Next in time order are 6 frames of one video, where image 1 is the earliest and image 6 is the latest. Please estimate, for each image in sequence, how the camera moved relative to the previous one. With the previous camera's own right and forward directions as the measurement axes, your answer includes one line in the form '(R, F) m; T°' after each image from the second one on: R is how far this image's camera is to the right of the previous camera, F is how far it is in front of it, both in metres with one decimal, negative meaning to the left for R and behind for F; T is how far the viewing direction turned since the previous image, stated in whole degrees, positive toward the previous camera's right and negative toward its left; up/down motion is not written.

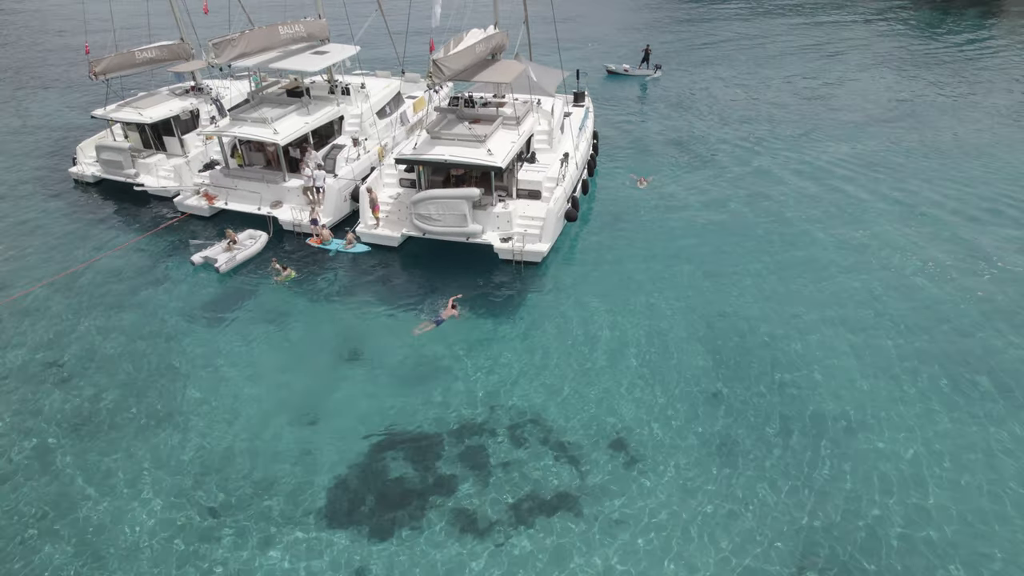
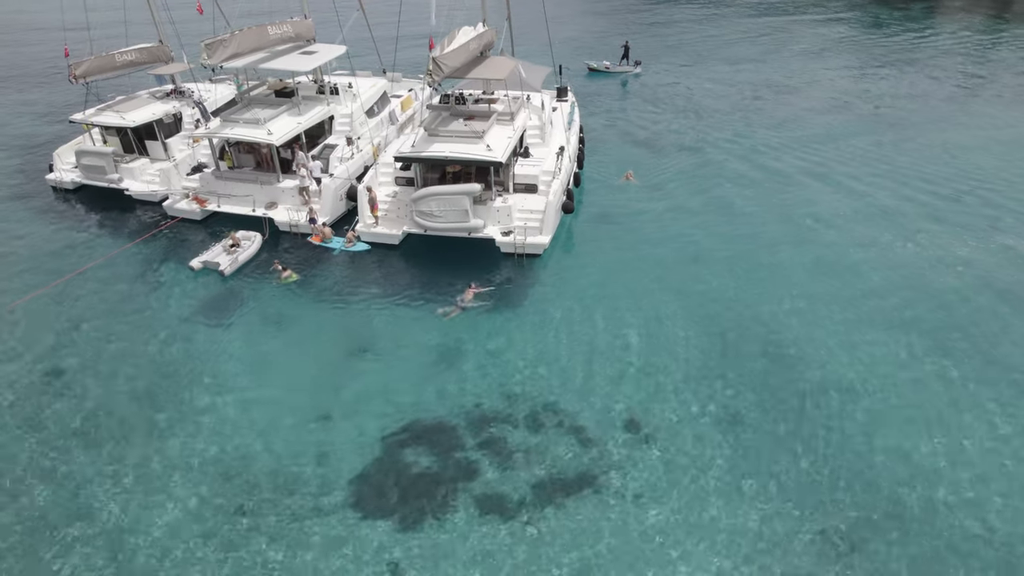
(-1.2, -0.3) m; +3°
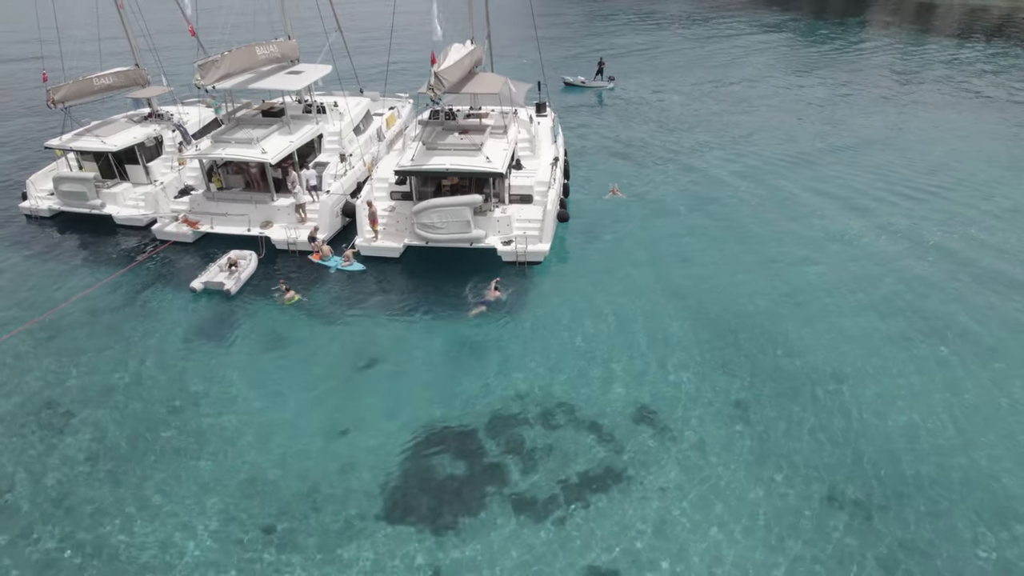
(-1.6, -0.4) m; +4°
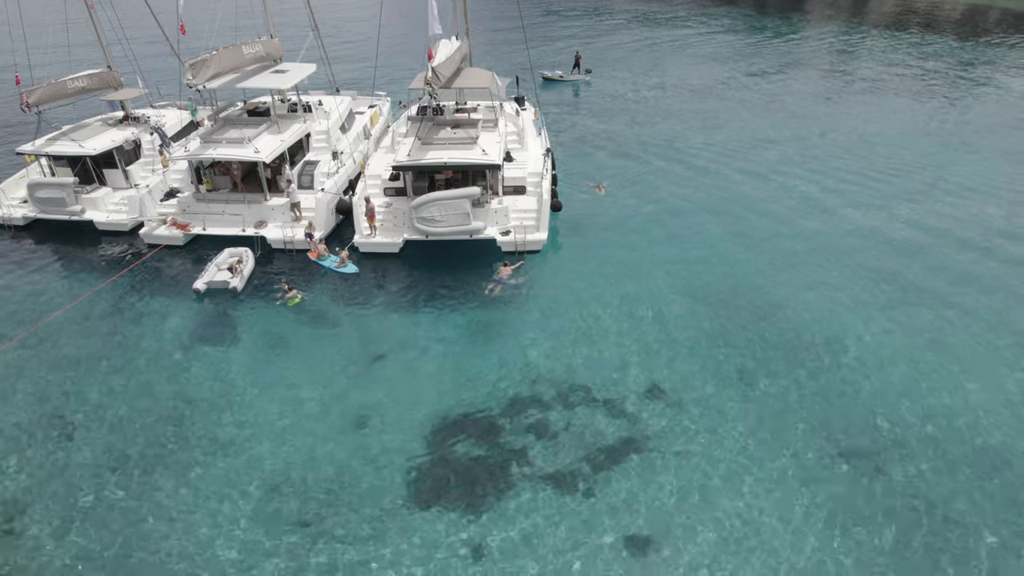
(-1.5, -0.5) m; +4°
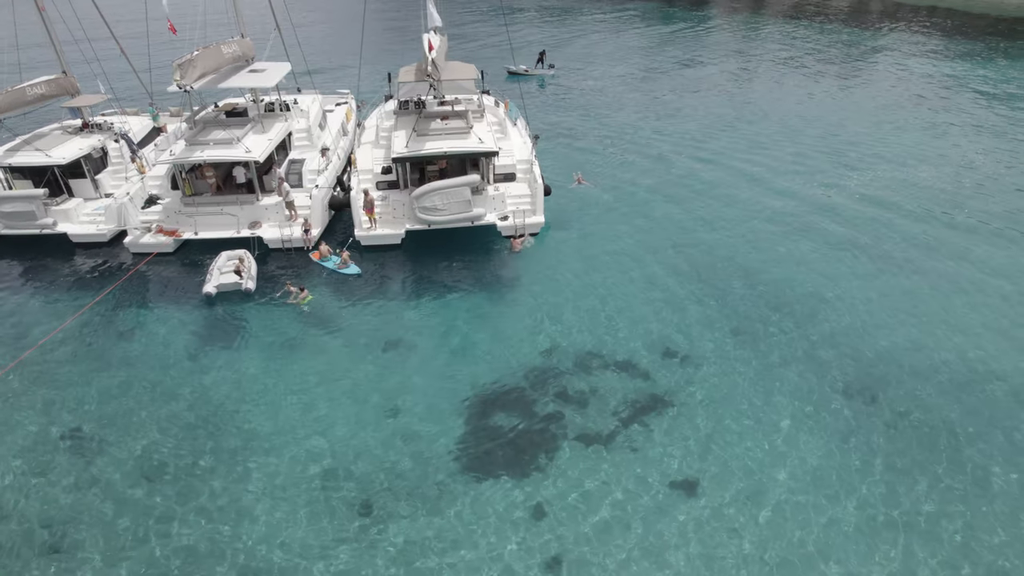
(-2.7, -0.7) m; +6°
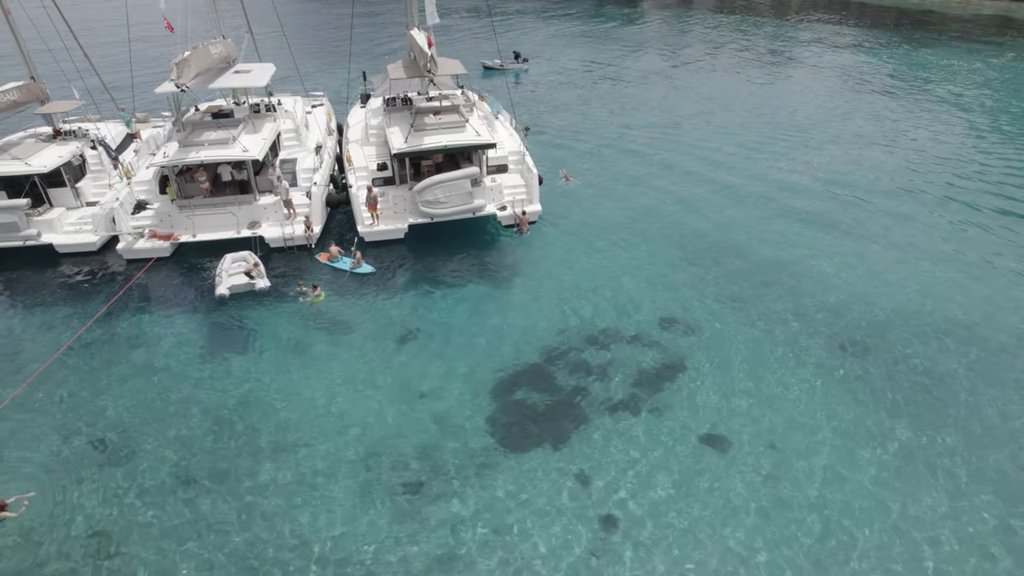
(-2.1, -0.7) m; +5°
